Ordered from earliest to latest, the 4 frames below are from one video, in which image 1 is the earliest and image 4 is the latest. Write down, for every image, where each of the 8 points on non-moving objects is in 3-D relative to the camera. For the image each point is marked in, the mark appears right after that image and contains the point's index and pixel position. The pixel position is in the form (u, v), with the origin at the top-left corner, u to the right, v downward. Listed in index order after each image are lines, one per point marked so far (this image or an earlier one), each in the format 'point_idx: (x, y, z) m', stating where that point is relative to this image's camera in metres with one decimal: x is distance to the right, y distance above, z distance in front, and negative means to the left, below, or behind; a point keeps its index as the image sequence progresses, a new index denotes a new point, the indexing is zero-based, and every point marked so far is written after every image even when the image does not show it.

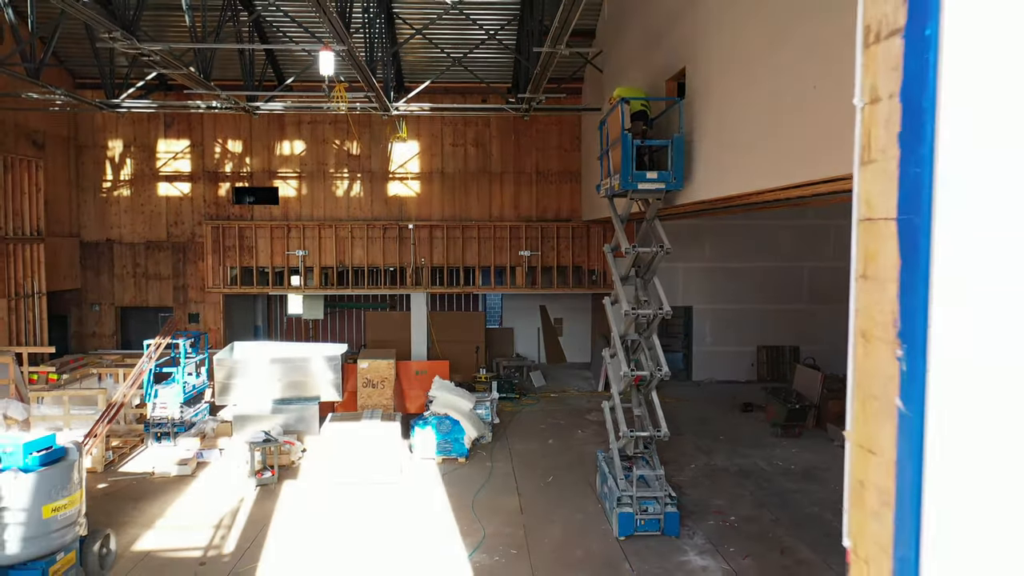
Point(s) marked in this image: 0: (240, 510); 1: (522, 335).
0: (-2.9, -2.3, +9.3) m
1: (+0.2, -0.9, +15.8) m
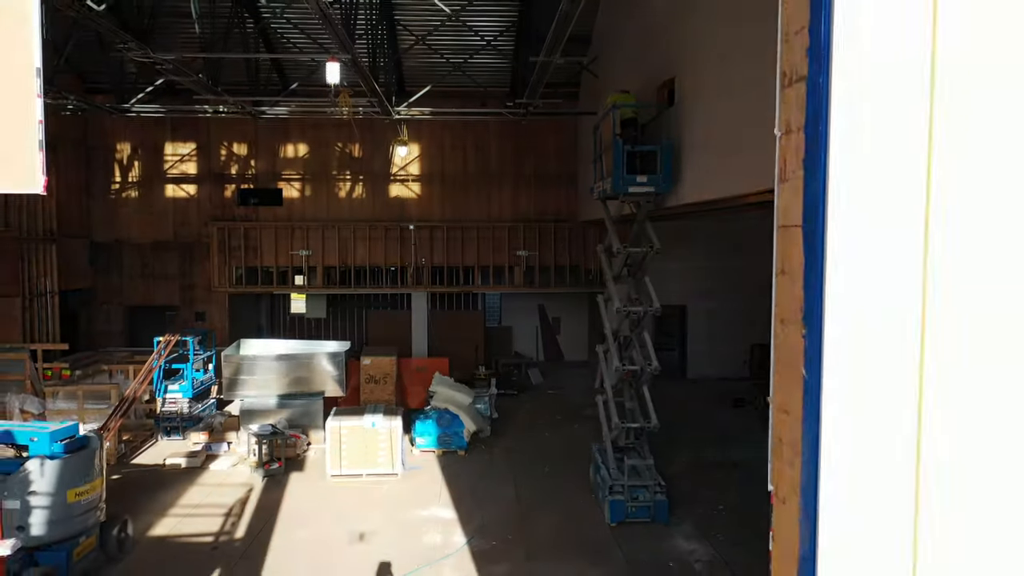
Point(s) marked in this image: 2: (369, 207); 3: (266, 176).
0: (-2.9, -2.3, +9.7) m
1: (+0.2, -0.9, +16.2) m
2: (-2.5, +1.4, +15.6) m
3: (-4.3, +2.0, +15.5) m
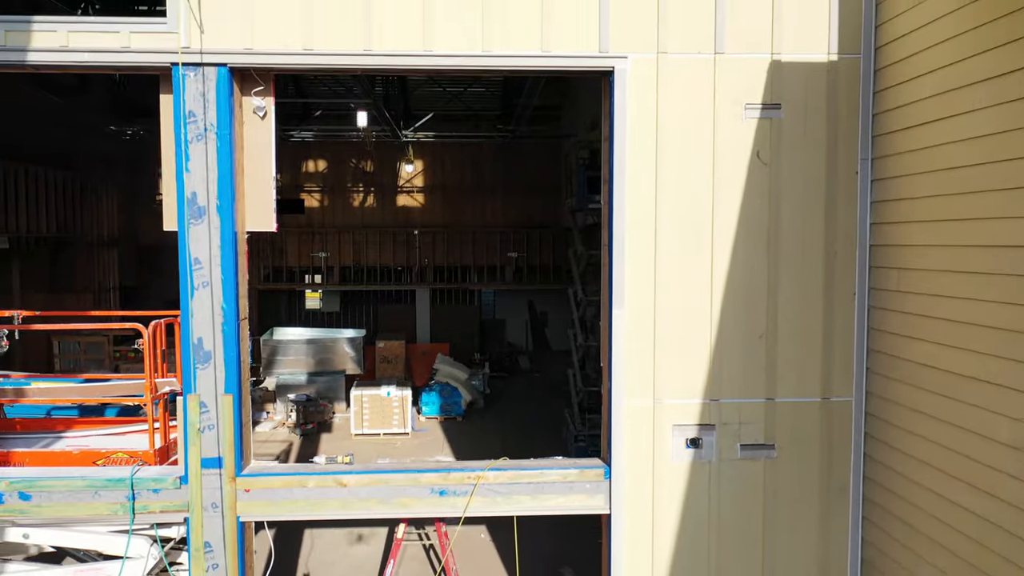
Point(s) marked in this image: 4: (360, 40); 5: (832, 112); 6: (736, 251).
0: (-3.1, -2.3, +12.2) m
1: (0.0, -0.8, +18.7) m
2: (-2.7, +1.5, +18.1) m
3: (-4.5, +2.0, +18.0) m
4: (-0.7, +1.2, +4.2) m
5: (+1.6, +0.9, +4.4) m
6: (+1.1, +0.2, +4.4) m
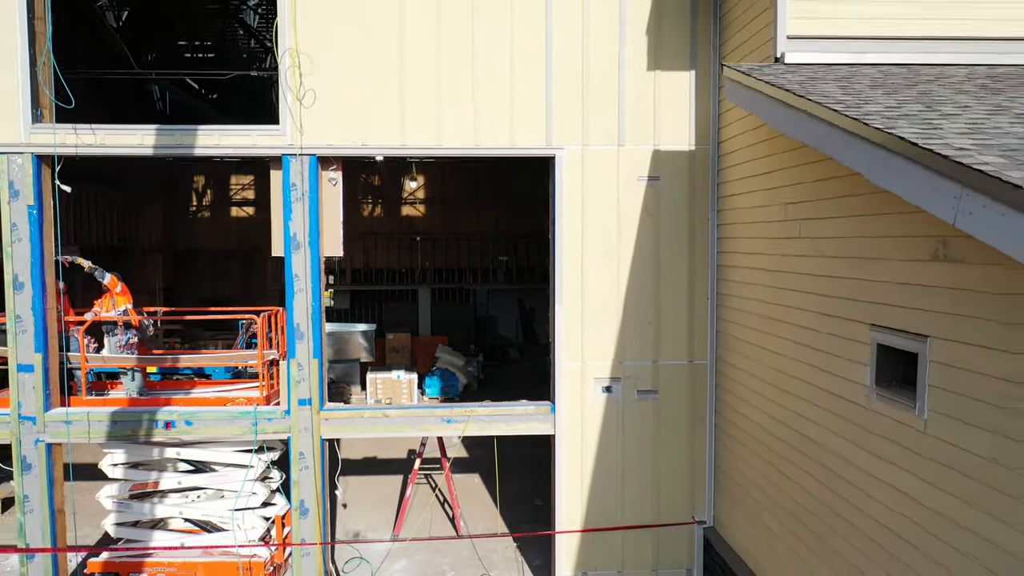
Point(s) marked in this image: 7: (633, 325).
0: (-3.3, -2.3, +14.8) m
1: (-0.2, -0.8, +21.3) m
2: (-2.9, +1.5, +20.7) m
3: (-4.7, +2.0, +20.6) m
4: (-0.9, +1.2, +6.8) m
5: (+1.4, +0.8, +7.0) m
6: (+1.0, +0.2, +7.0) m
7: (+1.0, -0.3, +7.0) m
